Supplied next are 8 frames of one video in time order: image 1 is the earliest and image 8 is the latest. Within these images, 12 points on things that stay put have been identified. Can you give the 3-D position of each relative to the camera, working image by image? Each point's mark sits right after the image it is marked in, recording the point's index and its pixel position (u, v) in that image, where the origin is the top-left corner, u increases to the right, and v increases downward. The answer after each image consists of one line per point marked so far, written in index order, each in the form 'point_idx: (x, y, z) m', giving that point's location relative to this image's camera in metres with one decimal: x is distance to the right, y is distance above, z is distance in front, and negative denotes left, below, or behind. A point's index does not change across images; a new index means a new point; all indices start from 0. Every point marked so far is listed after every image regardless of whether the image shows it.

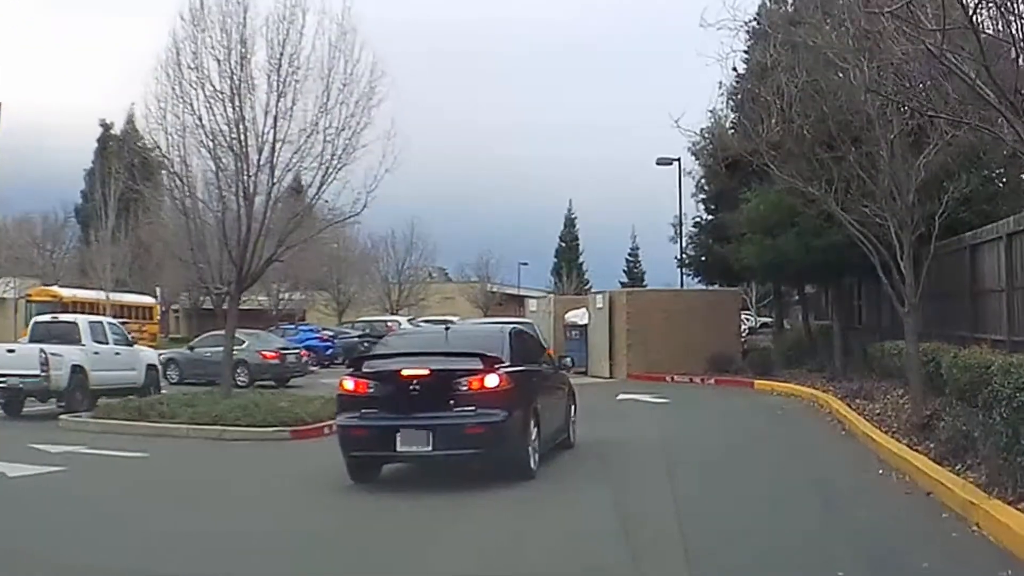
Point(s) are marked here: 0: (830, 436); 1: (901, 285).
0: (+4.6, -2.1, +17.1) m
1: (+5.2, 0.0, +15.9) m
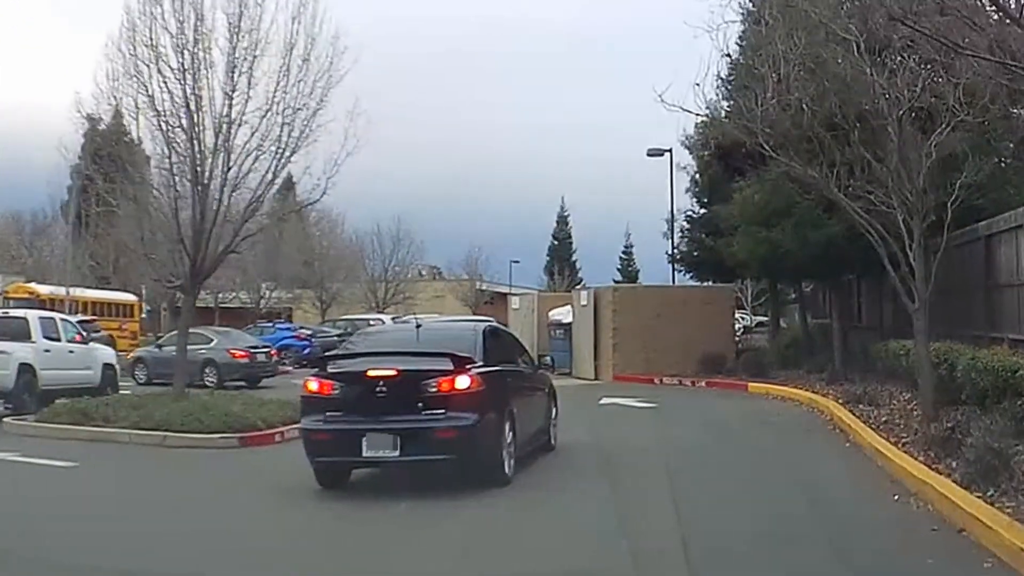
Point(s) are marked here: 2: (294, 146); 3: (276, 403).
0: (+4.2, -2.0, +15.6) m
1: (+4.8, +0.1, +14.4) m
2: (-3.6, +2.4, +19.6) m
3: (-3.6, -1.8, +18.6) m
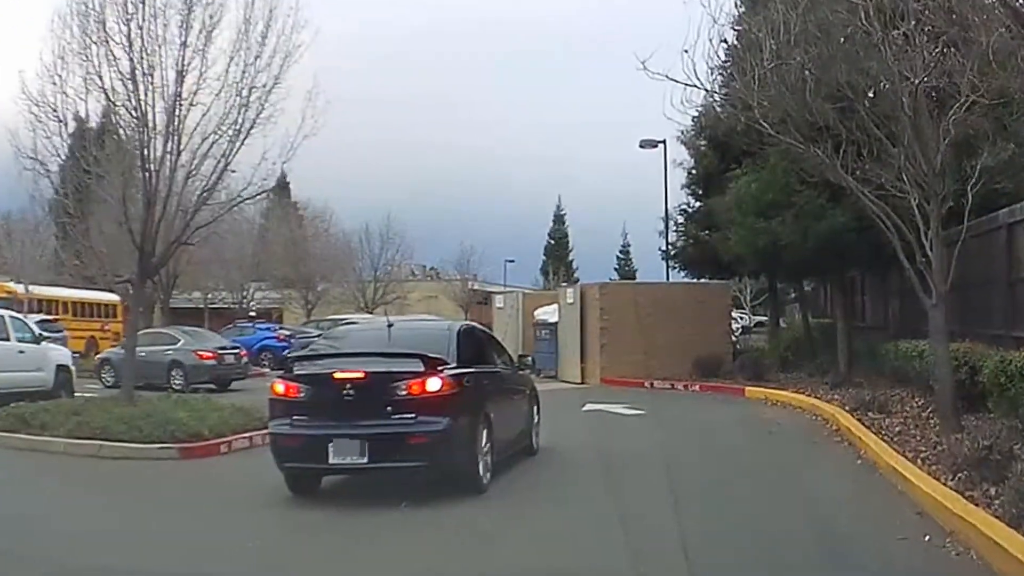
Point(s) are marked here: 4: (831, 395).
0: (+3.8, -2.0, +14.0) m
1: (+4.5, +0.2, +12.8) m
2: (-4.0, +2.4, +18.1) m
3: (-4.0, -1.7, +17.0) m
4: (+5.2, -1.7, +19.1) m
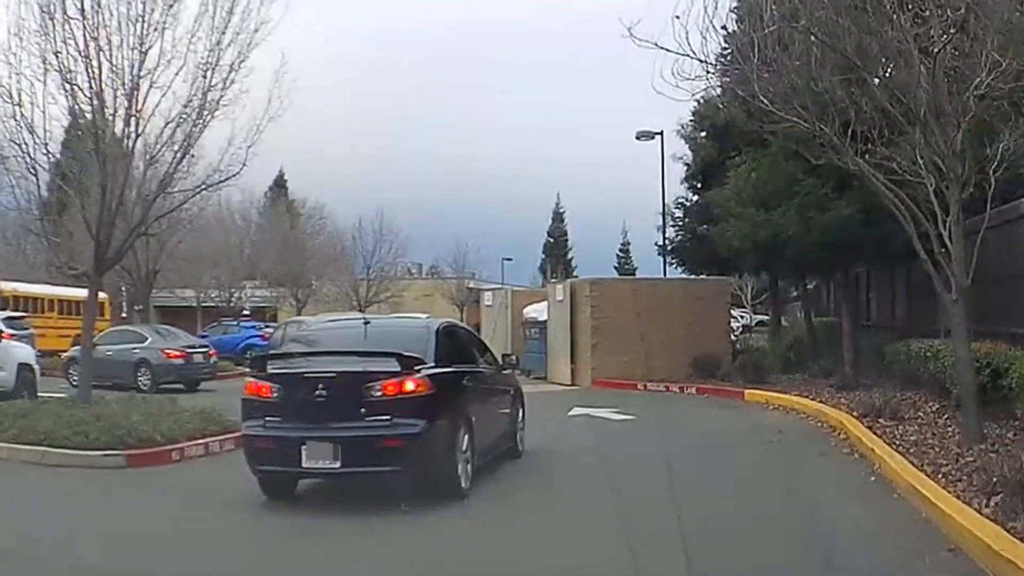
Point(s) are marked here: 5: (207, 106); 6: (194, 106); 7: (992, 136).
0: (+3.6, -1.9, +12.8) m
1: (+4.2, +0.2, +11.6) m
2: (-4.2, +2.5, +16.8) m
3: (-4.3, -1.6, +15.8) m
4: (+4.9, -1.6, +17.9) m
5: (-4.4, +2.6, +17.0) m
6: (-4.5, +2.6, +16.9) m
7: (+5.5, +1.7, +13.7) m
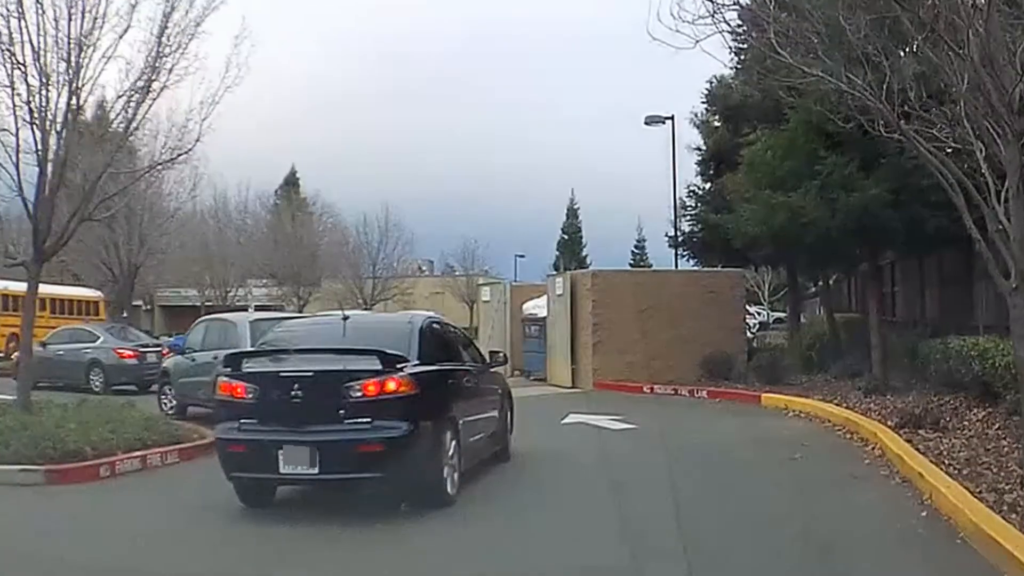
0: (+3.4, -1.8, +11.0) m
1: (+4.0, +0.4, +9.7) m
2: (-4.4, +2.6, +15.1) m
3: (-4.4, -1.6, +14.1) m
4: (+4.8, -1.5, +16.1) m
5: (-4.5, +2.7, +15.3) m
6: (-4.7, +2.7, +15.2) m
7: (+5.3, +1.9, +11.9) m
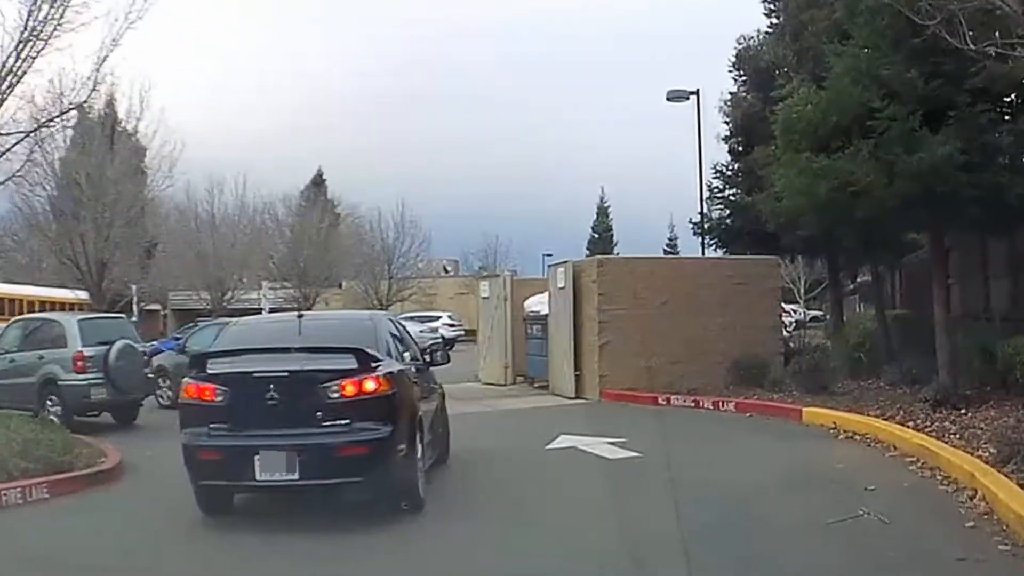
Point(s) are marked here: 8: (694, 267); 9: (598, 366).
0: (+3.0, -1.7, +7.9) m
1: (+3.6, +0.5, +6.6) m
2: (-4.6, +2.7, +12.3) m
3: (-4.7, -1.5, +11.3) m
4: (+4.6, -1.4, +13.0) m
5: (-4.8, +2.7, +12.4) m
6: (-4.9, +2.7, +12.3) m
7: (+5.0, +2.0, +8.8) m
8: (+3.1, +0.3, +19.9) m
9: (+1.6, -1.3, +19.8) m
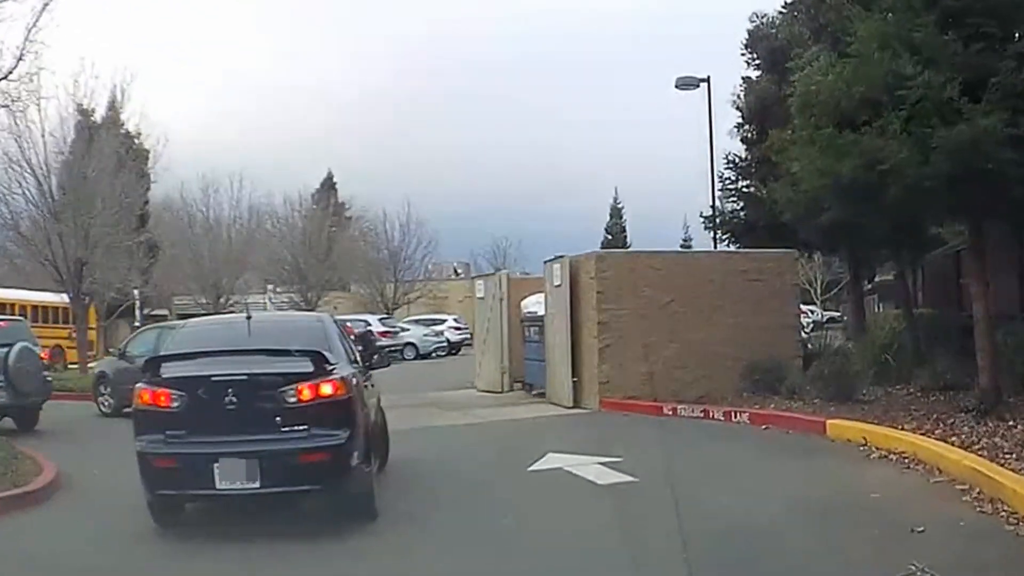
0: (+2.8, -1.6, +6.4) m
1: (+3.3, +0.6, +5.1) m
2: (-4.8, +2.7, +10.9) m
3: (-4.8, -1.5, +9.8) m
4: (+4.4, -1.3, +11.4) m
5: (-5.0, +2.7, +11.0) m
6: (-5.1, +2.7, +10.9) m
7: (+4.7, +2.1, +7.2) m
8: (+3.0, +0.3, +18.4) m
9: (+1.5, -1.3, +18.3) m
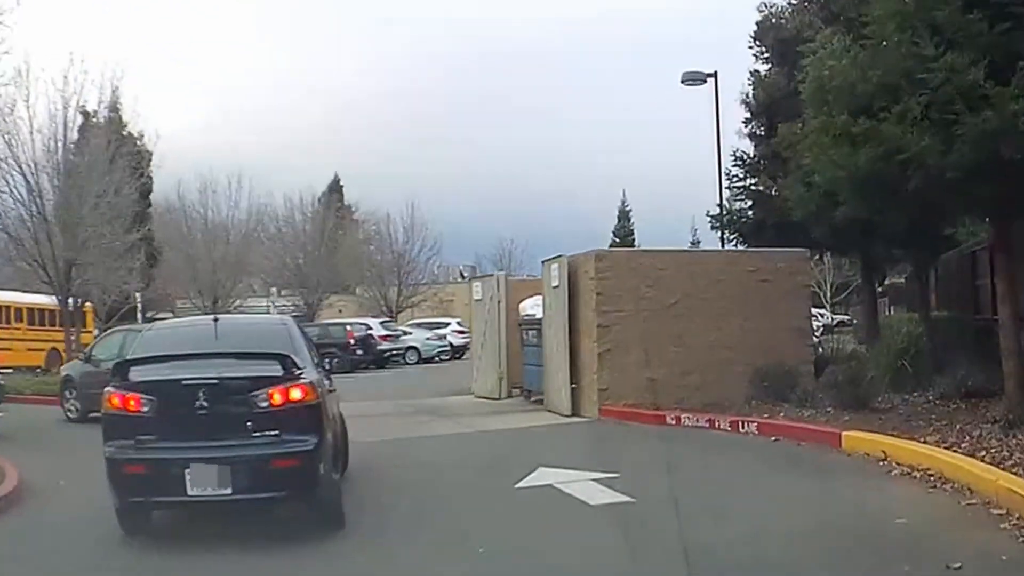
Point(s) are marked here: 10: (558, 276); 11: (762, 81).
0: (+2.7, -1.6, +5.6) m
1: (+3.2, +0.6, +4.3) m
2: (-4.9, +2.7, +10.1) m
3: (-4.9, -1.5, +9.1) m
4: (+4.4, -1.3, +10.6) m
5: (-5.0, +2.7, +10.3) m
6: (-5.2, +2.7, +10.2) m
7: (+4.6, +2.1, +6.4) m
8: (+3.0, +0.3, +17.6) m
9: (+1.5, -1.3, +17.5) m
10: (+0.9, +0.2, +18.4) m
11: (+3.8, +3.2, +18.1) m
